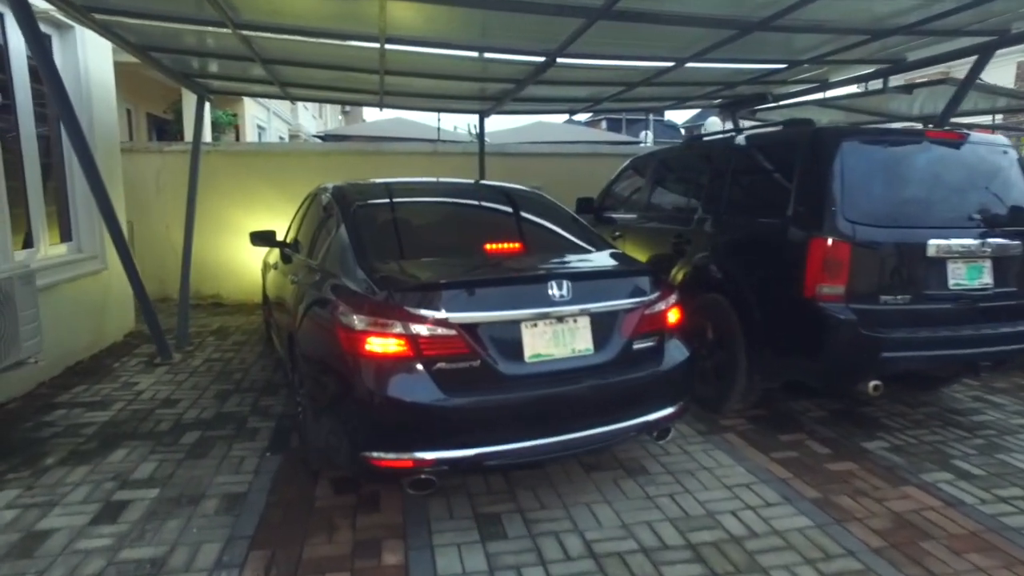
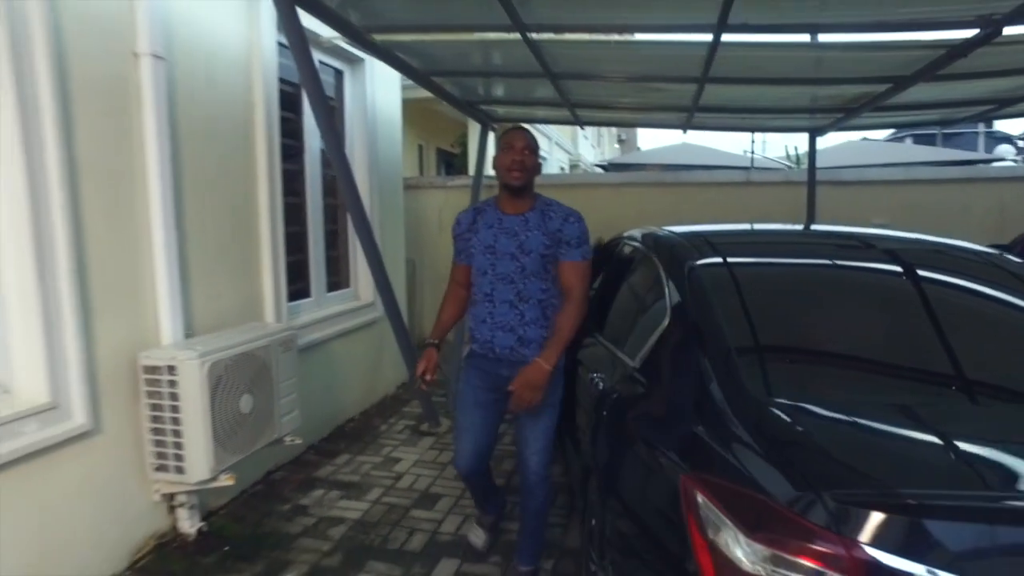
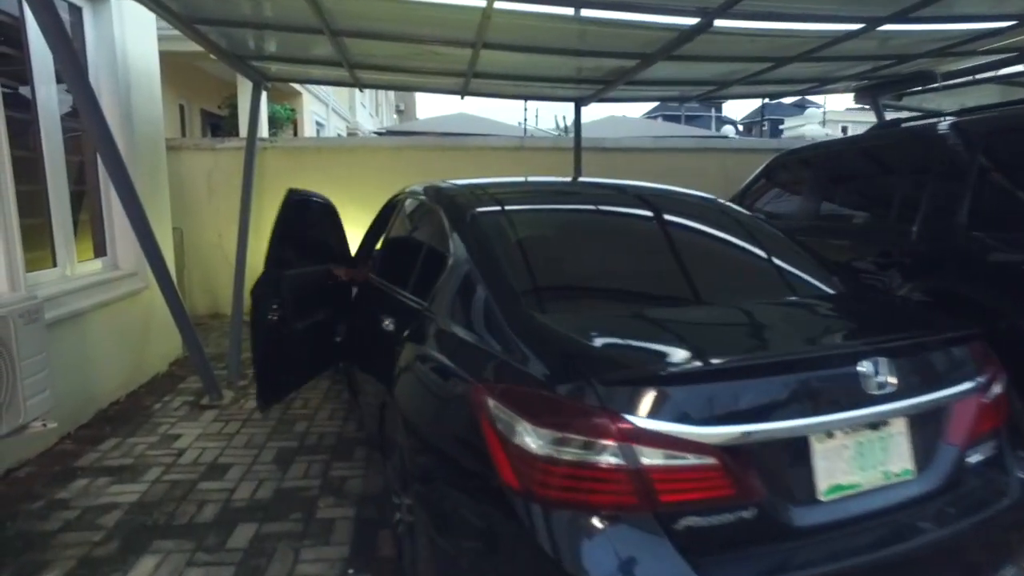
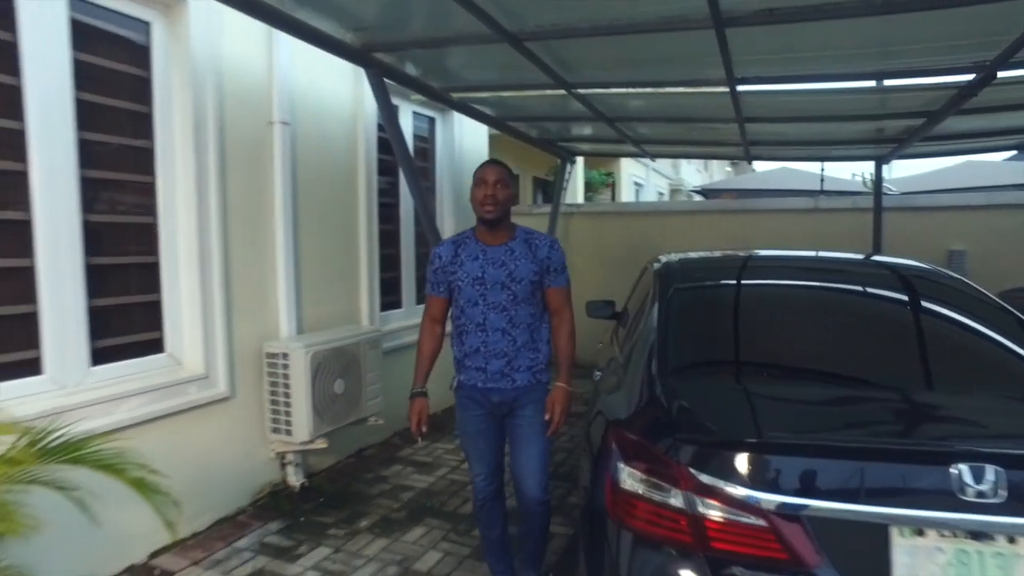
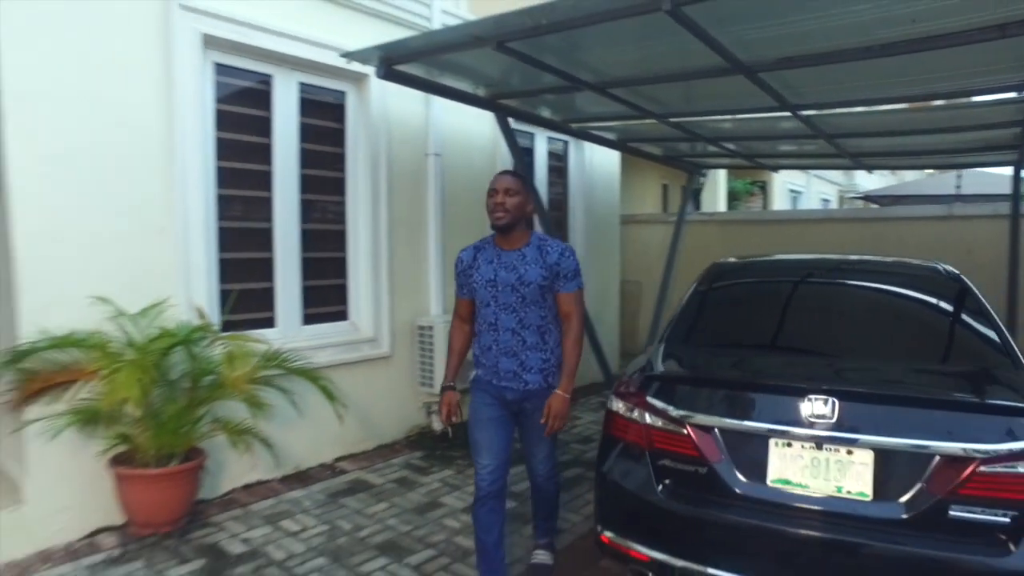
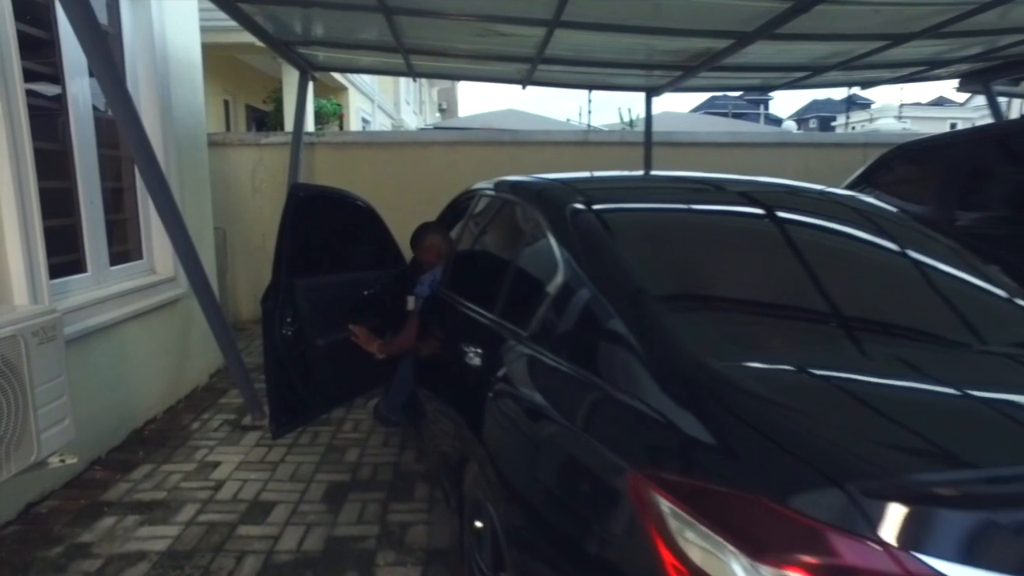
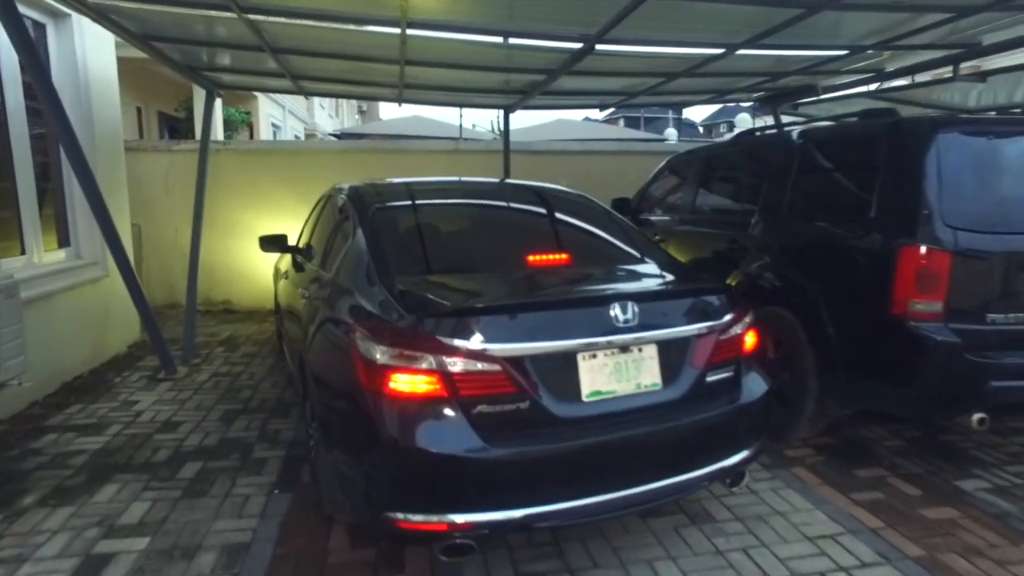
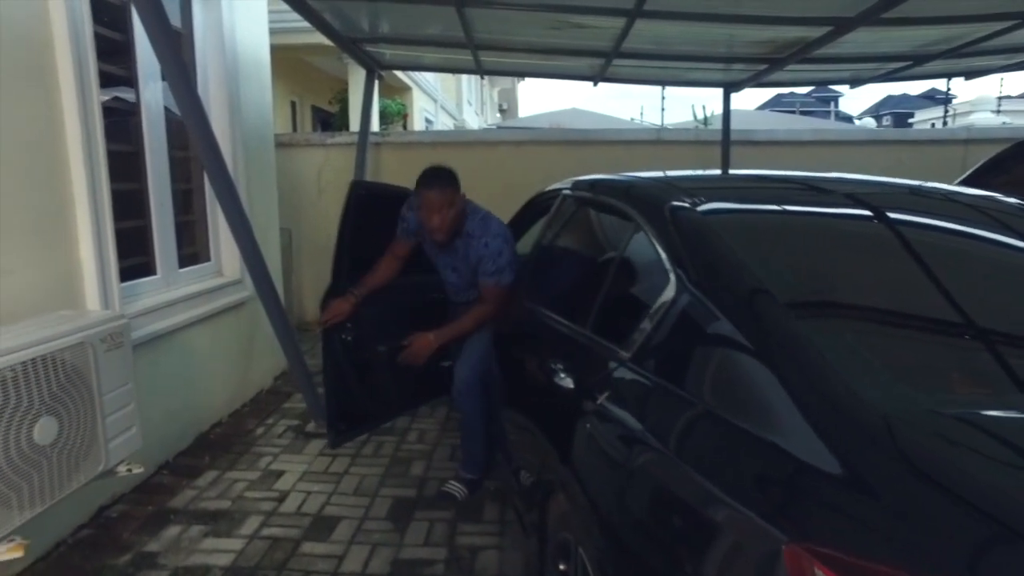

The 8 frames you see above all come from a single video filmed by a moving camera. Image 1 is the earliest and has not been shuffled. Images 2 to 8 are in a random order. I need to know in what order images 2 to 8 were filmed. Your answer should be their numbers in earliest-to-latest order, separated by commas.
7, 3, 6, 8, 2, 4, 5
